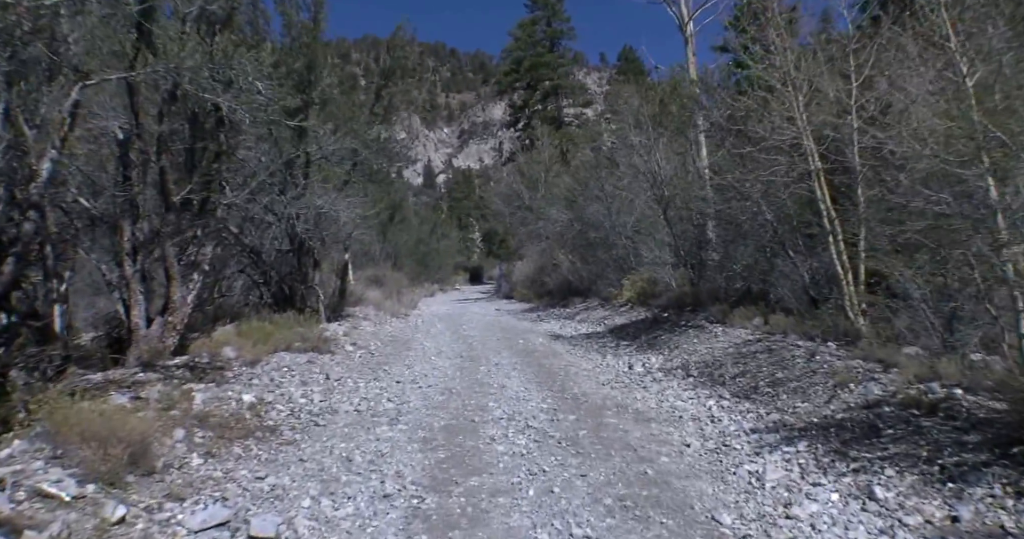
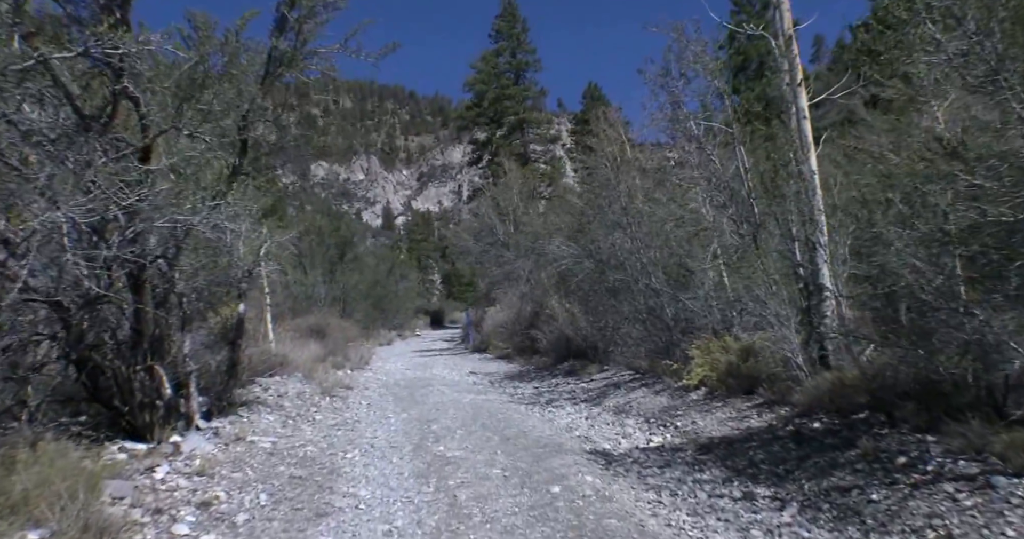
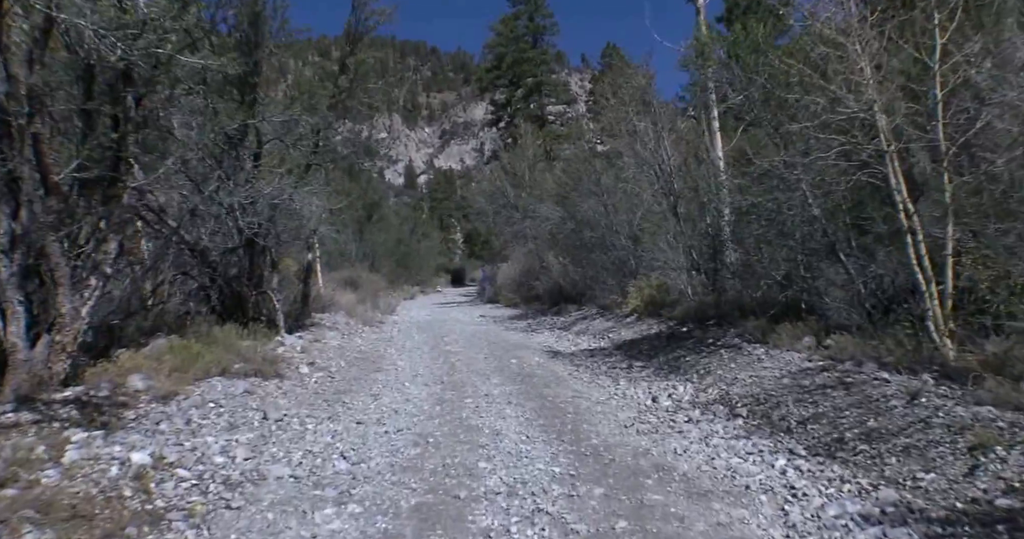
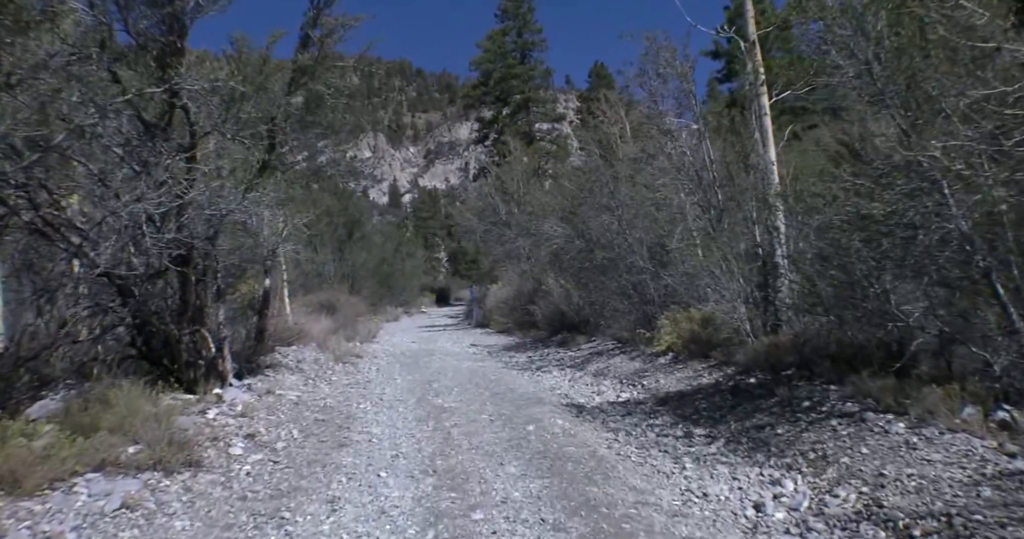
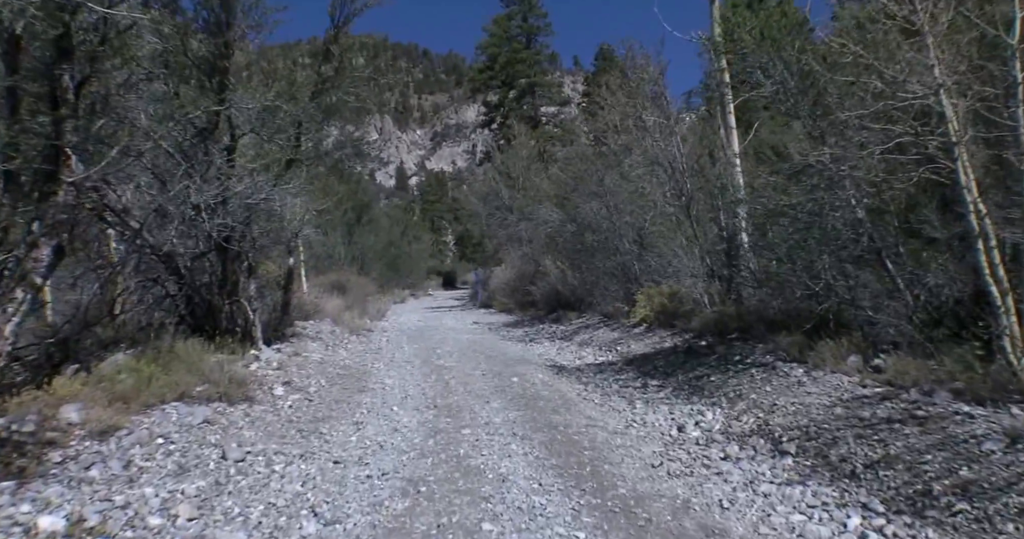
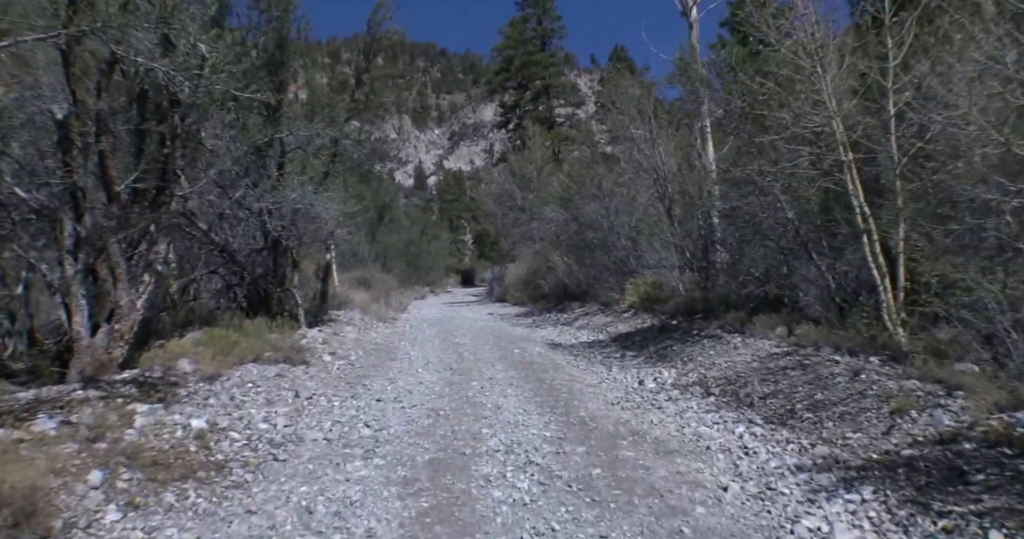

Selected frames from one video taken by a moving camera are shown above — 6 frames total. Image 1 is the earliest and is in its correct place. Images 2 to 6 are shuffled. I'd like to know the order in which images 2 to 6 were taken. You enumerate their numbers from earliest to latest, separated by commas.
6, 3, 5, 4, 2
